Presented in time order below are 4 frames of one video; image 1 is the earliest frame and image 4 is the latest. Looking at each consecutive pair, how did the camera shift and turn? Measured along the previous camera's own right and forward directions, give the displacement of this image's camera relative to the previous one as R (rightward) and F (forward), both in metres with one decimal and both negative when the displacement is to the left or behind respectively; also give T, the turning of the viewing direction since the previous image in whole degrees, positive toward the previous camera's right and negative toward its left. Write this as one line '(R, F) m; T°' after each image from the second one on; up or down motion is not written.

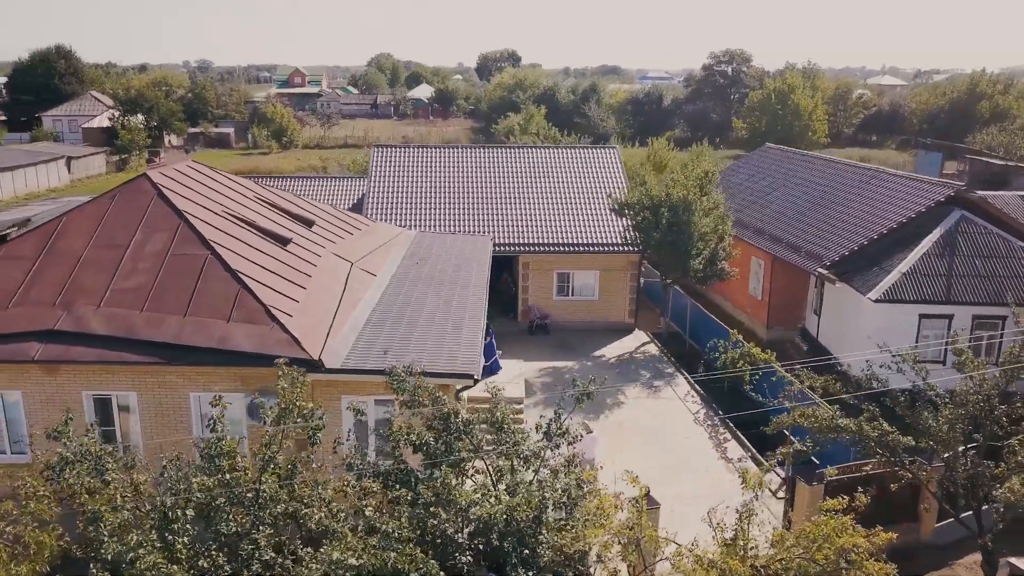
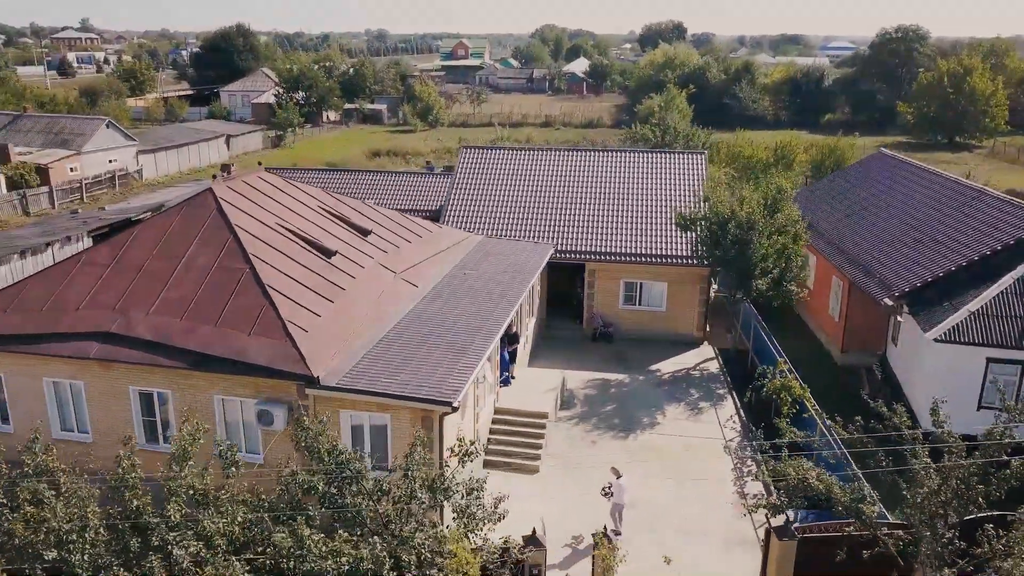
(+2.4, -0.3) m; -11°
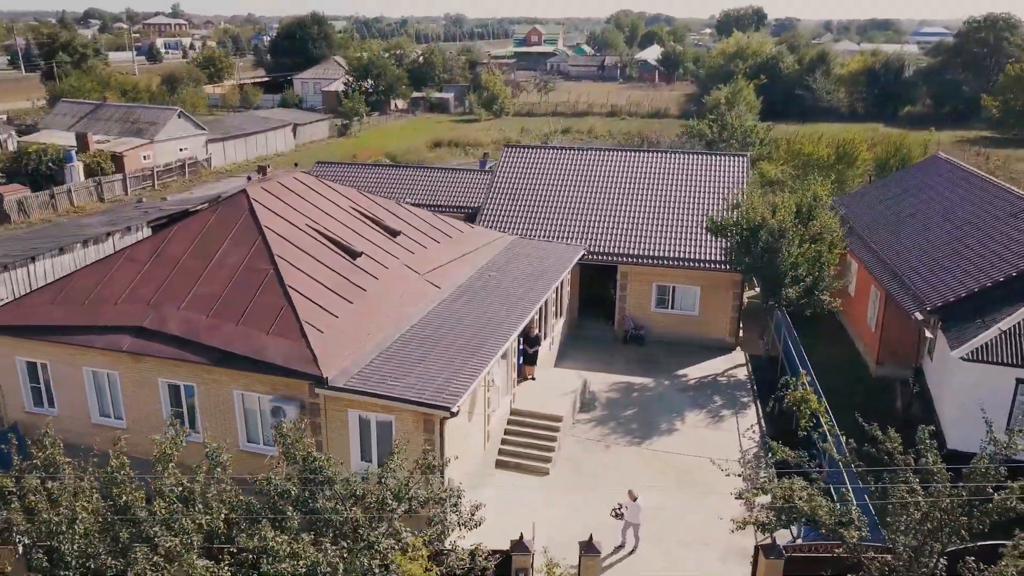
(+1.0, -0.3) m; -5°
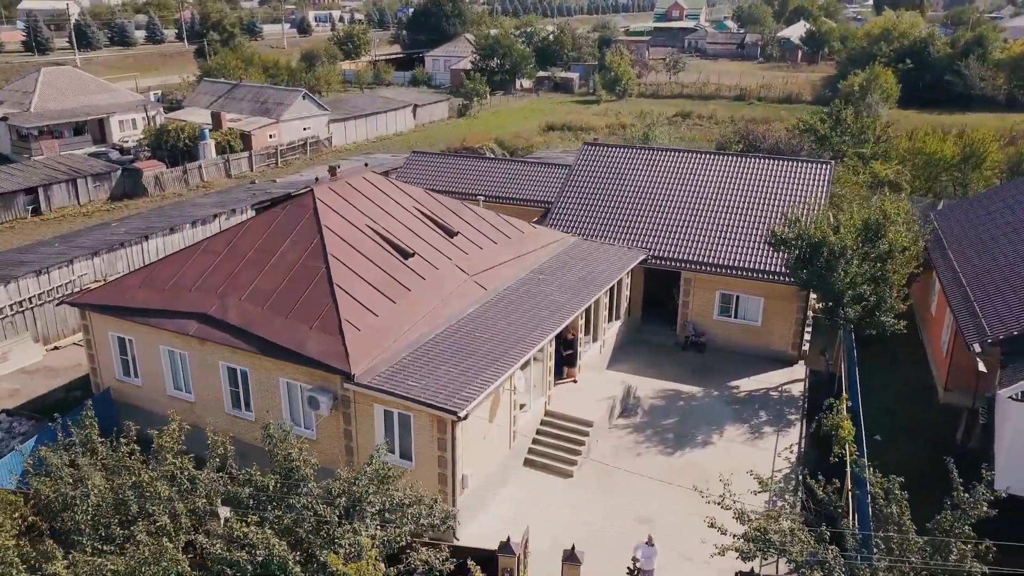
(+1.8, -0.5) m; -9°
